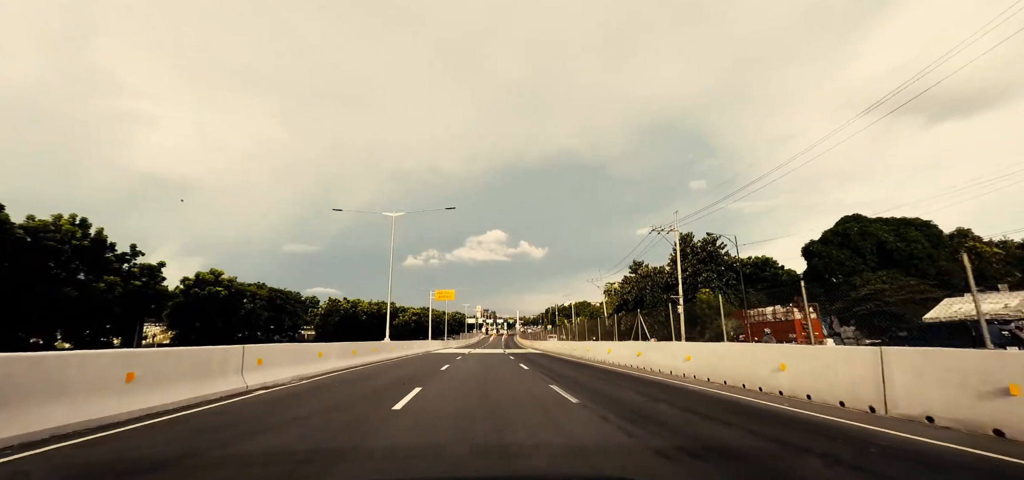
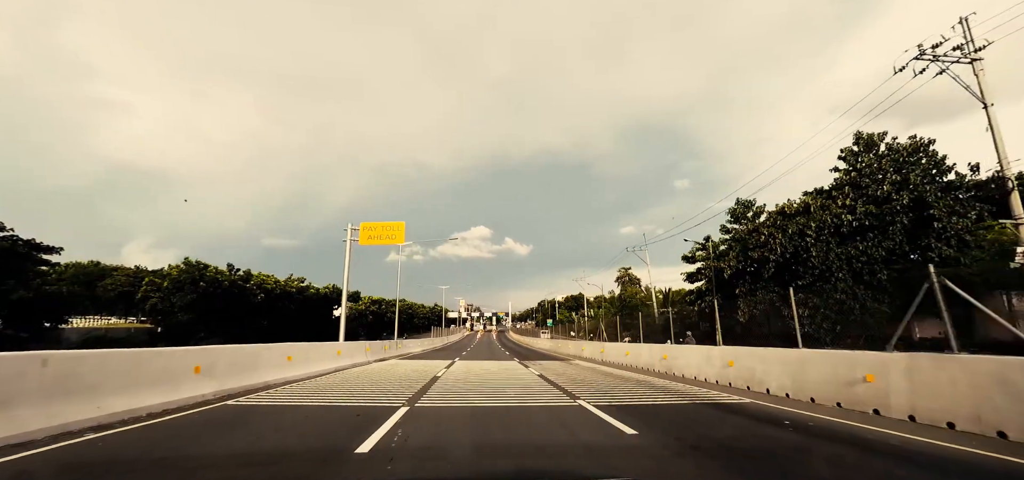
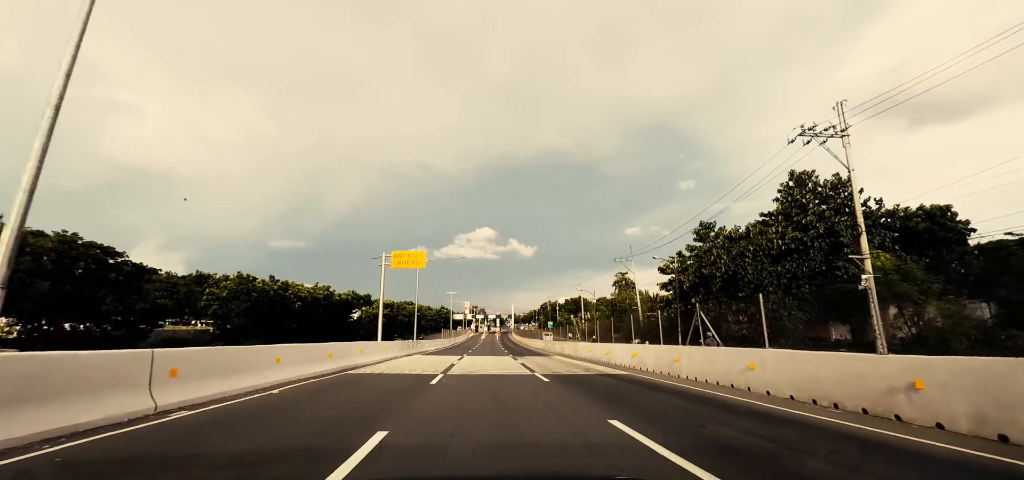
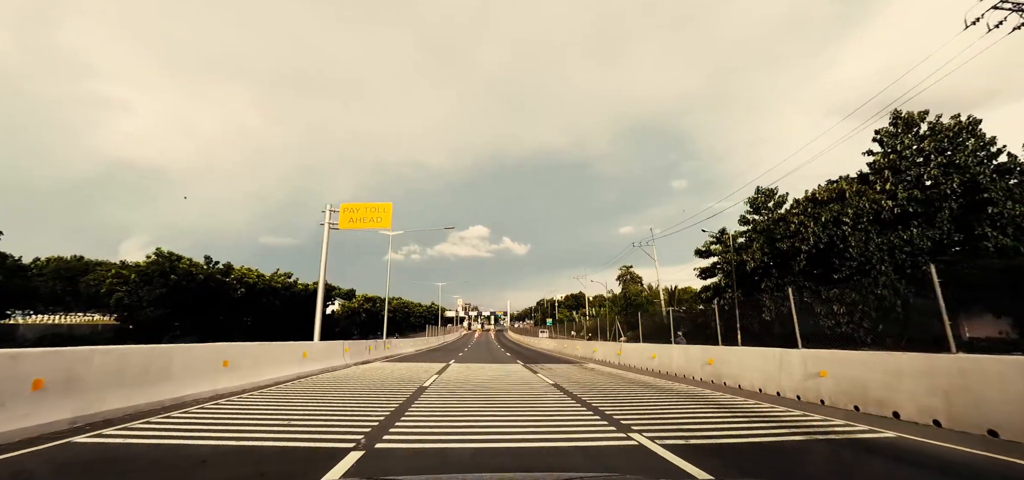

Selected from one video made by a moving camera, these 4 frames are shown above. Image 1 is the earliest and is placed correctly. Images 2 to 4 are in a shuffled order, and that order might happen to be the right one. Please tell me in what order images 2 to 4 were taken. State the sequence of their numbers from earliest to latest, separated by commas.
3, 2, 4
